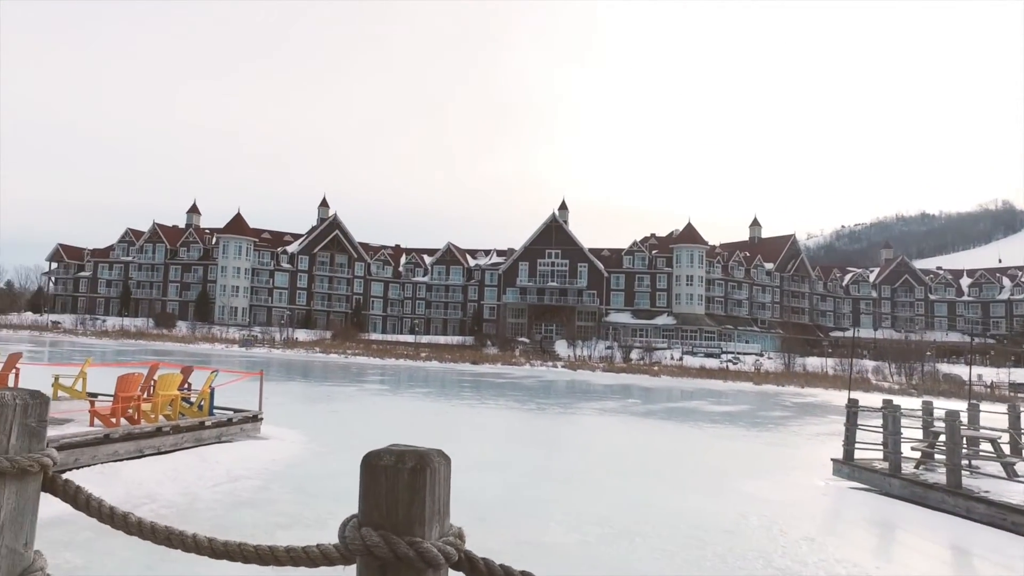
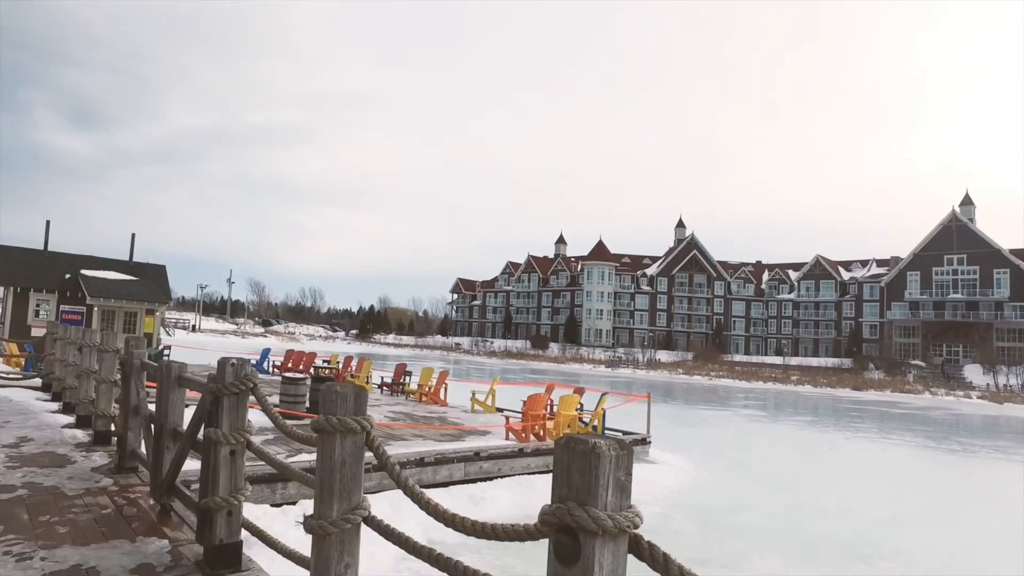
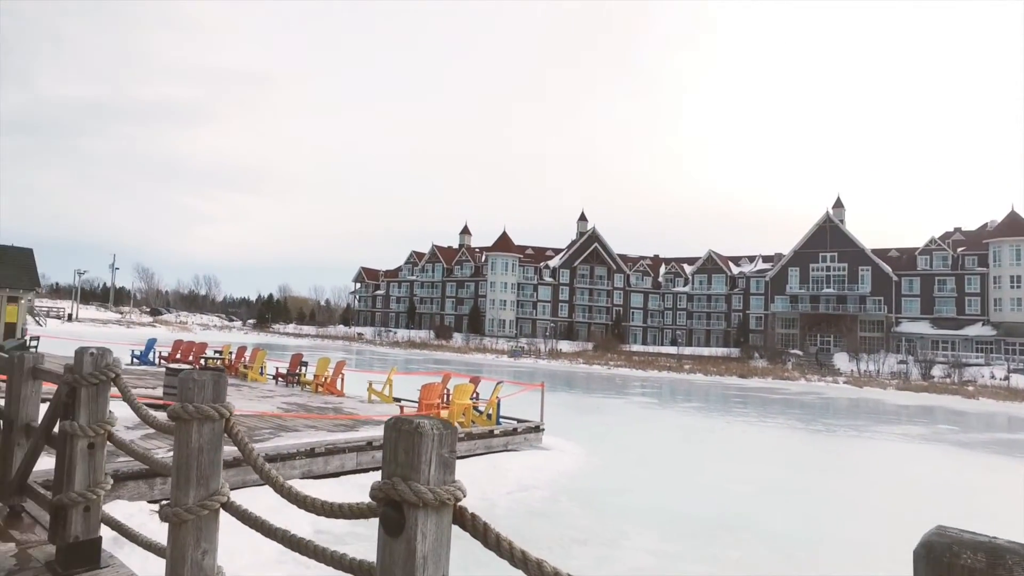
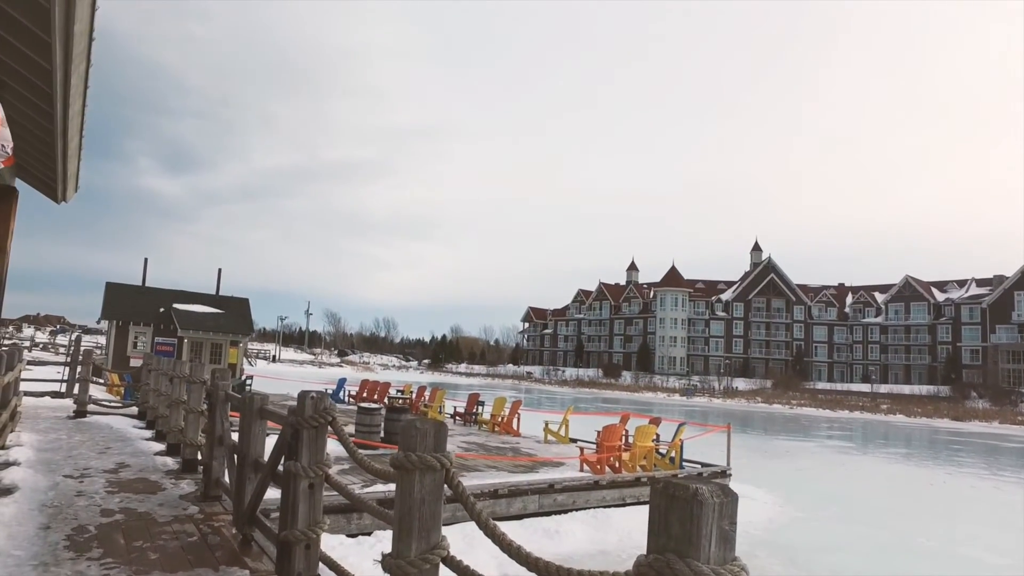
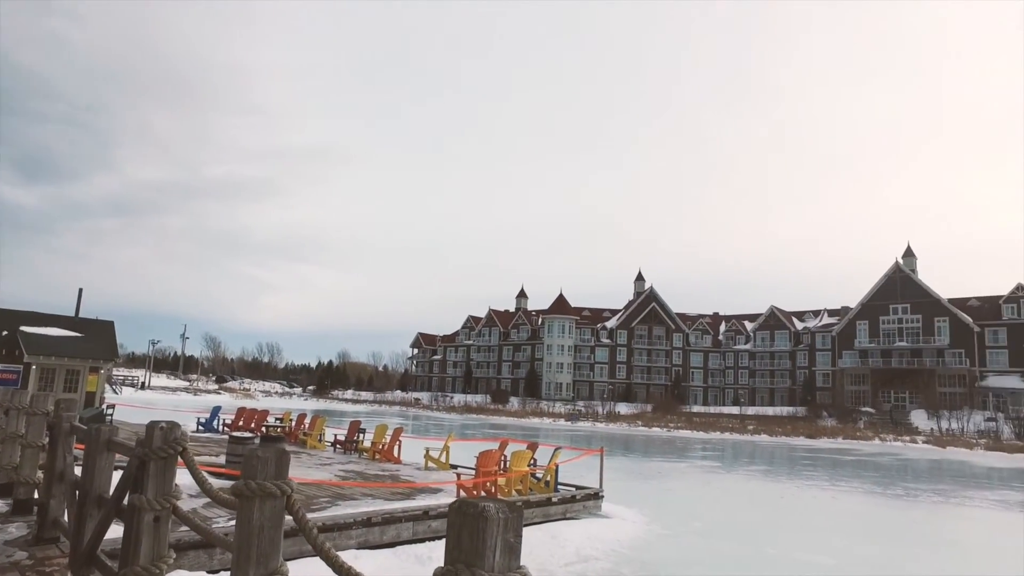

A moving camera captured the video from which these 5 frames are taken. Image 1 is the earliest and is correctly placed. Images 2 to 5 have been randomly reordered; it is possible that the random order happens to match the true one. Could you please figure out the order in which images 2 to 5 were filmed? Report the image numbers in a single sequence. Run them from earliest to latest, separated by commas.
3, 2, 4, 5
